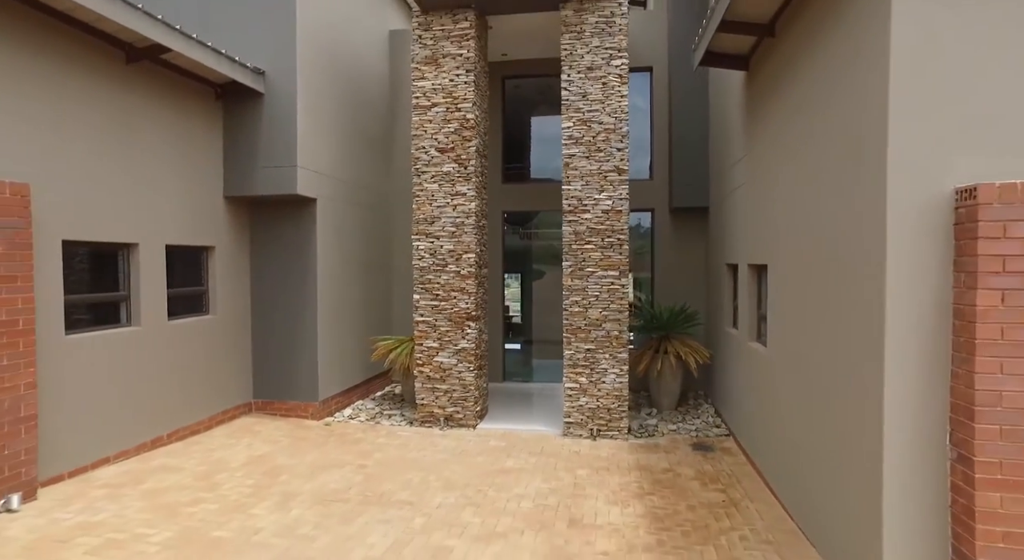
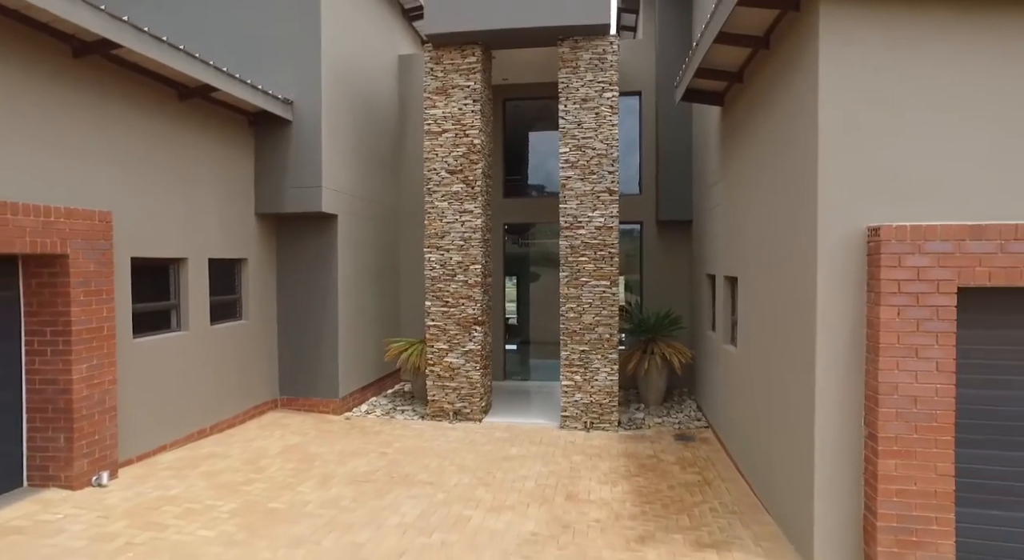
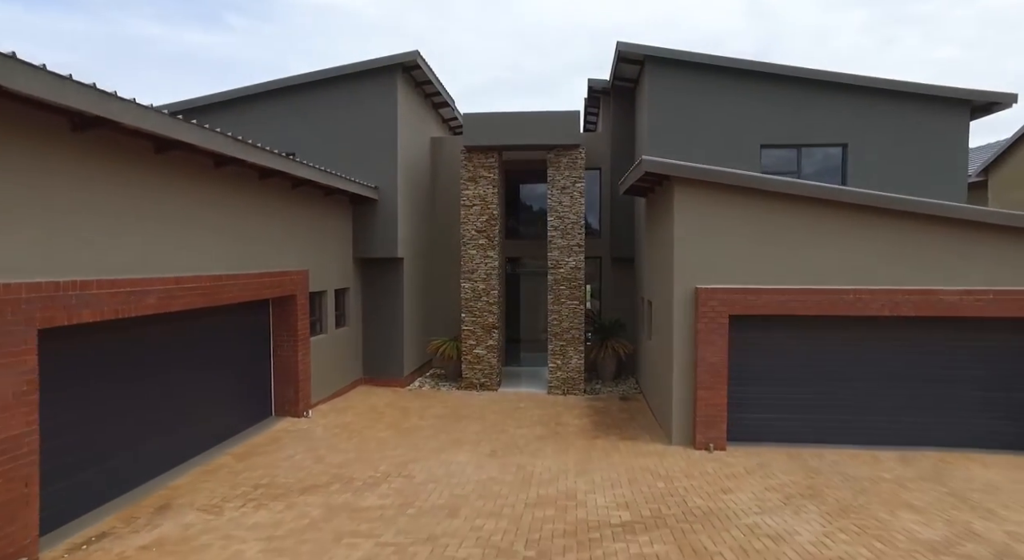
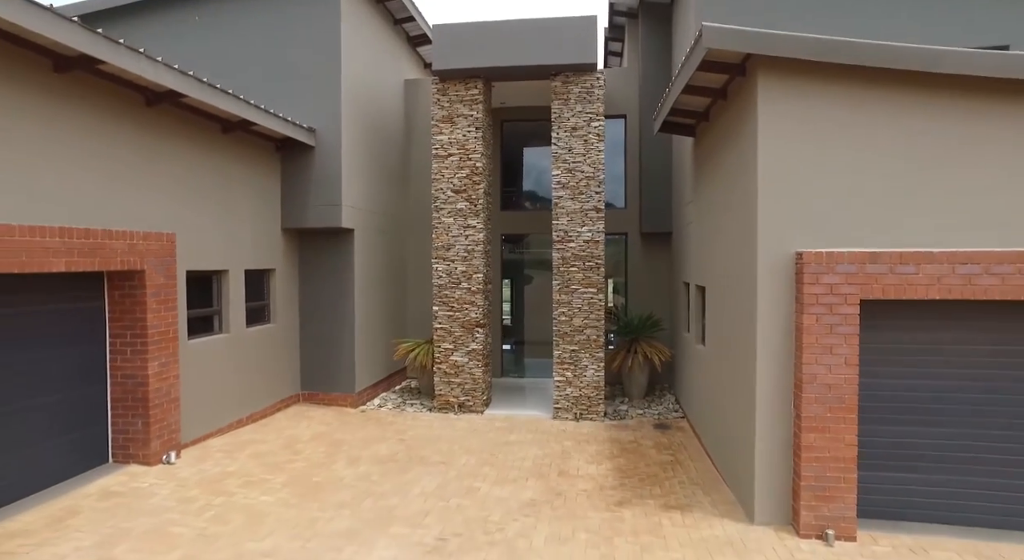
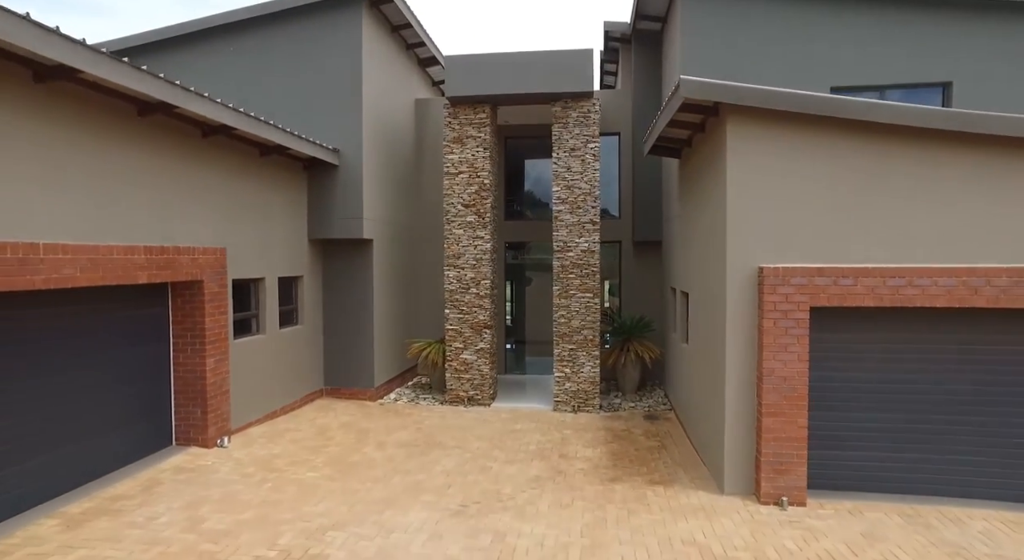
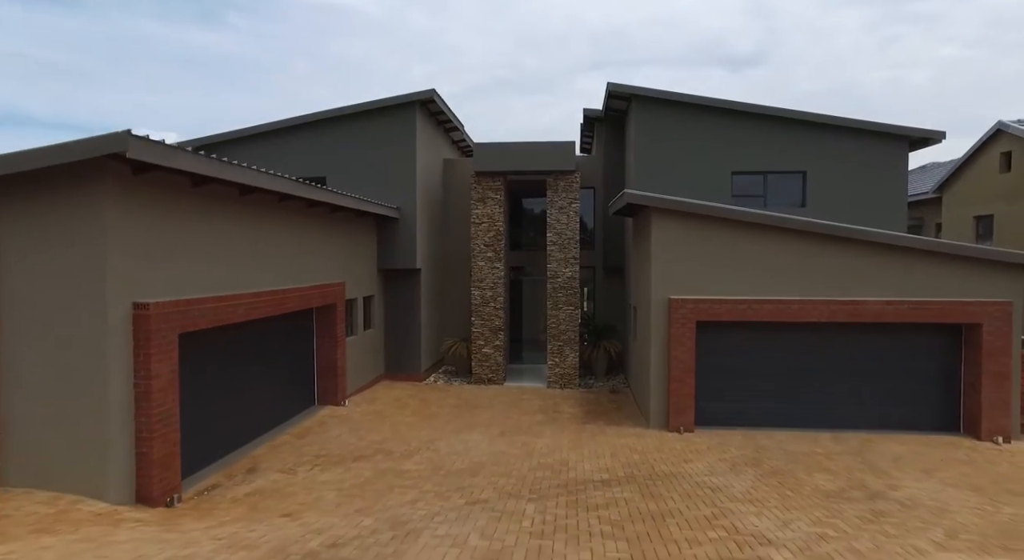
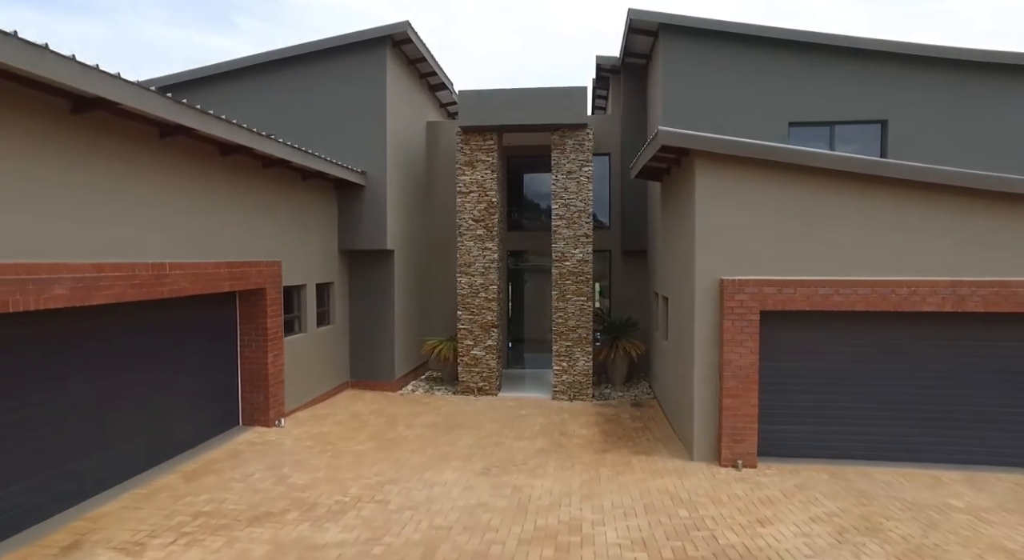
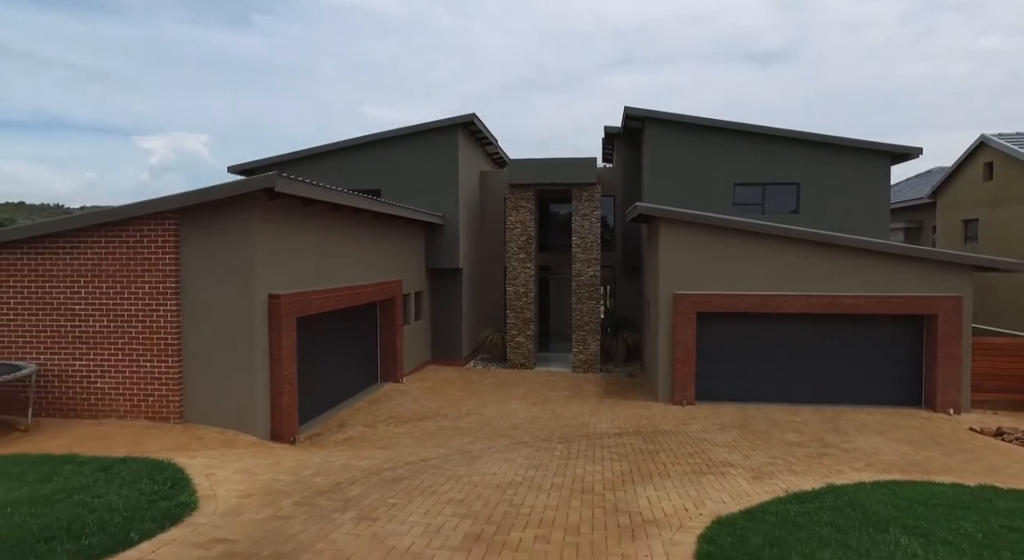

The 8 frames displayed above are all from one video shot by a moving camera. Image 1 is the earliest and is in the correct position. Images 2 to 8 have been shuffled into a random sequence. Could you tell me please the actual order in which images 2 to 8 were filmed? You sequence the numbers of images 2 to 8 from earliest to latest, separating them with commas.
2, 4, 5, 7, 3, 6, 8
